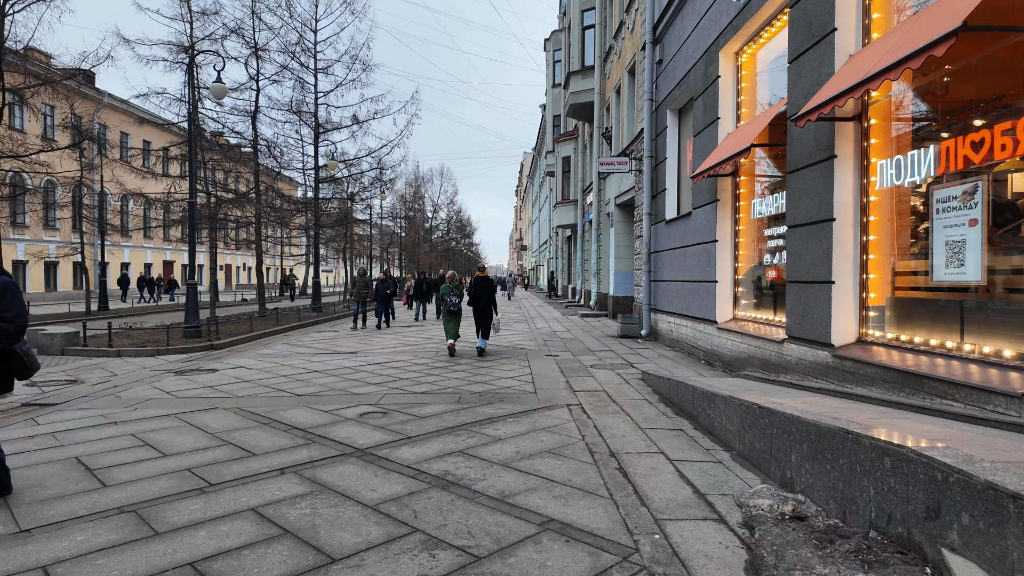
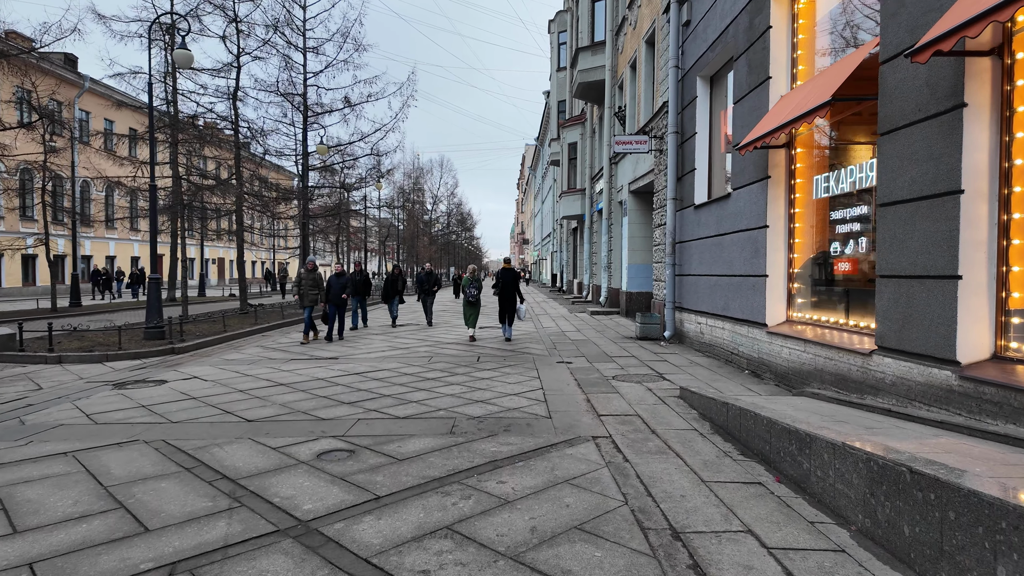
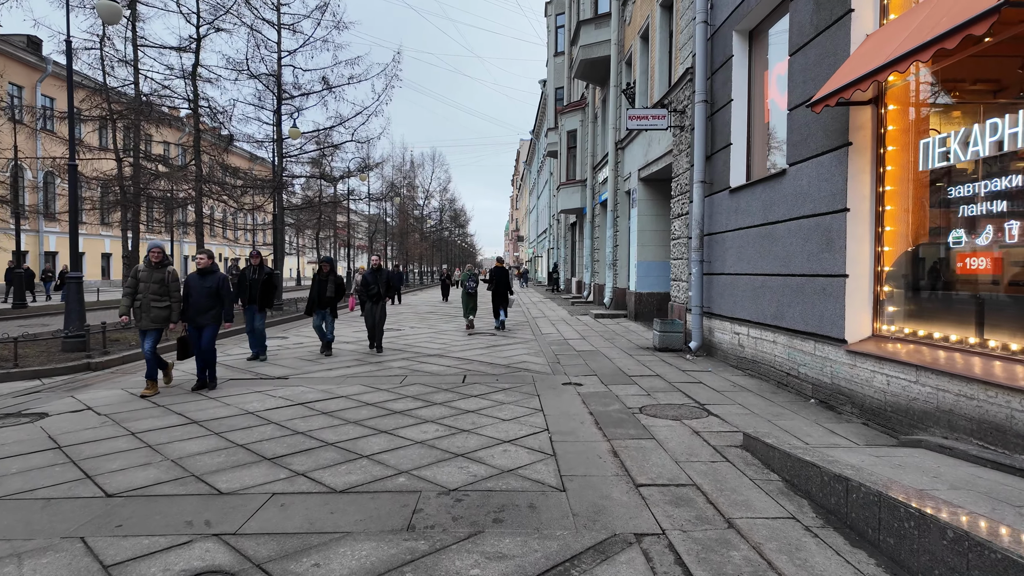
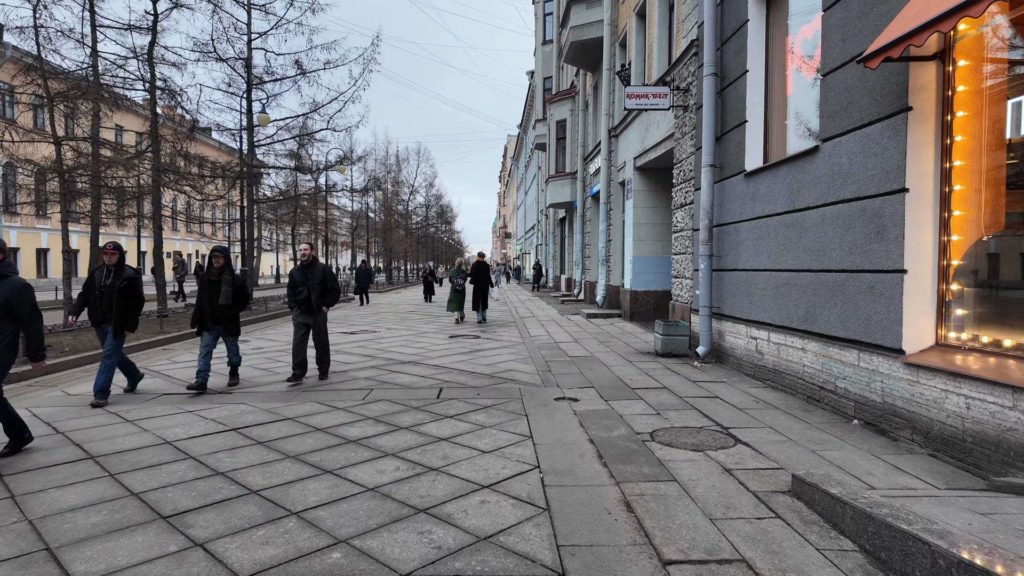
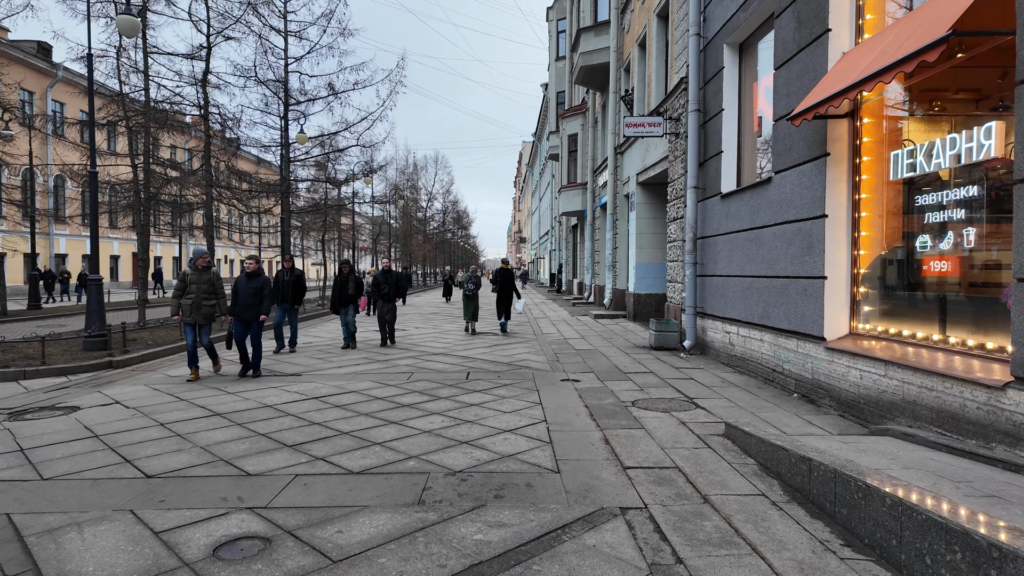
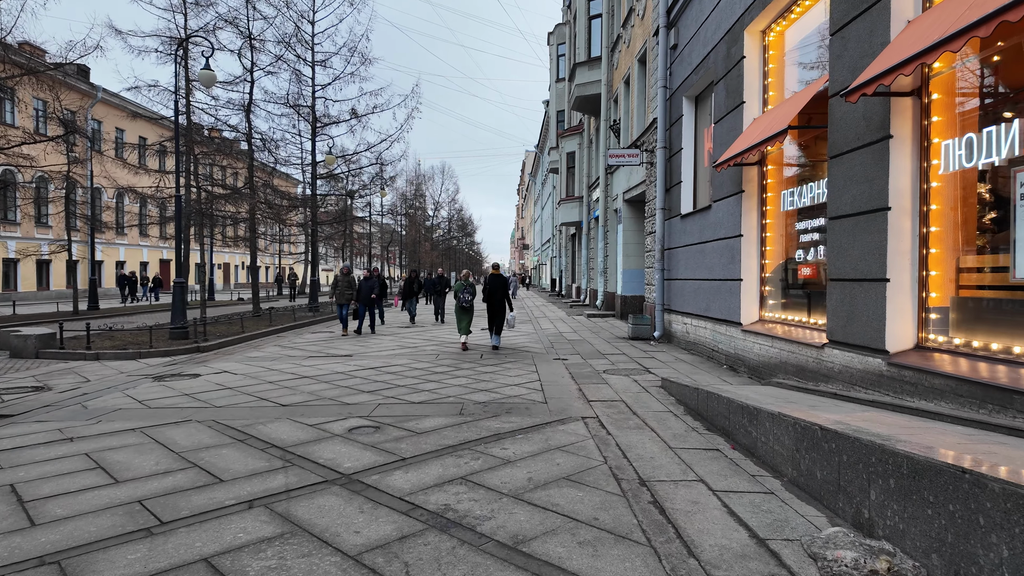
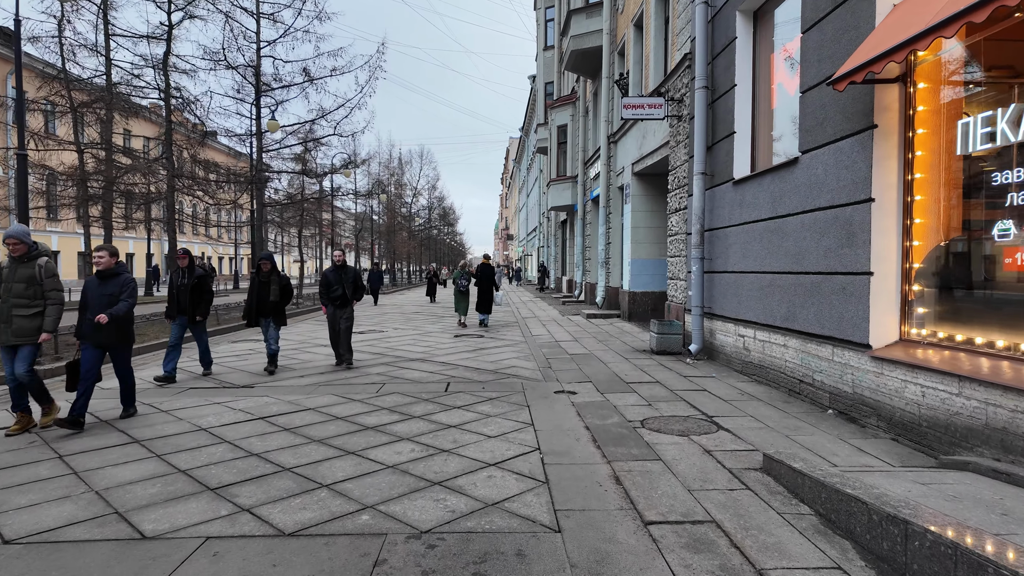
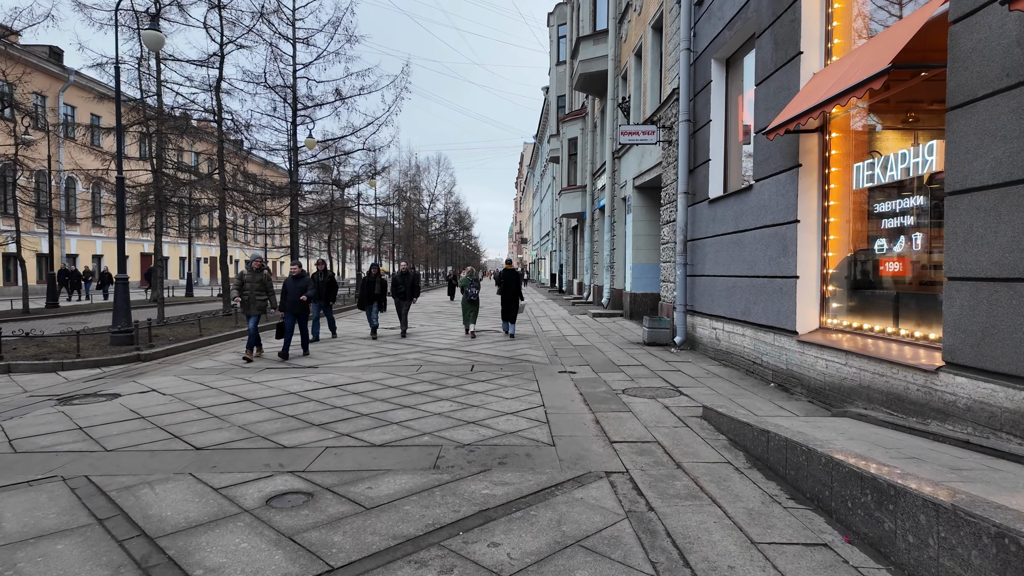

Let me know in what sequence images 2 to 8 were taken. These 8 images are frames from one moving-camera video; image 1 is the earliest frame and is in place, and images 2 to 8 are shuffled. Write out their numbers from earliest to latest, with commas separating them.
6, 2, 8, 5, 3, 7, 4
